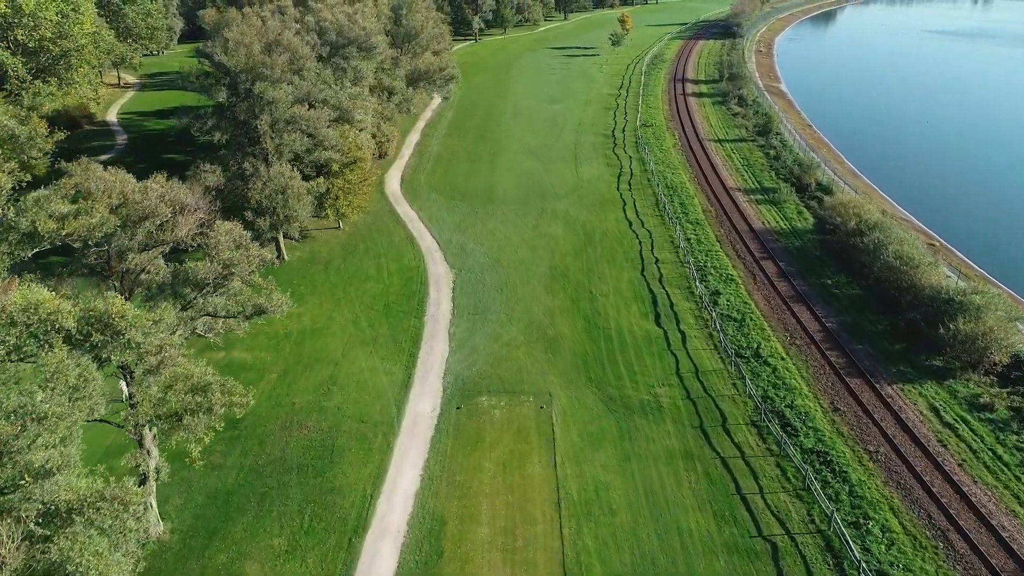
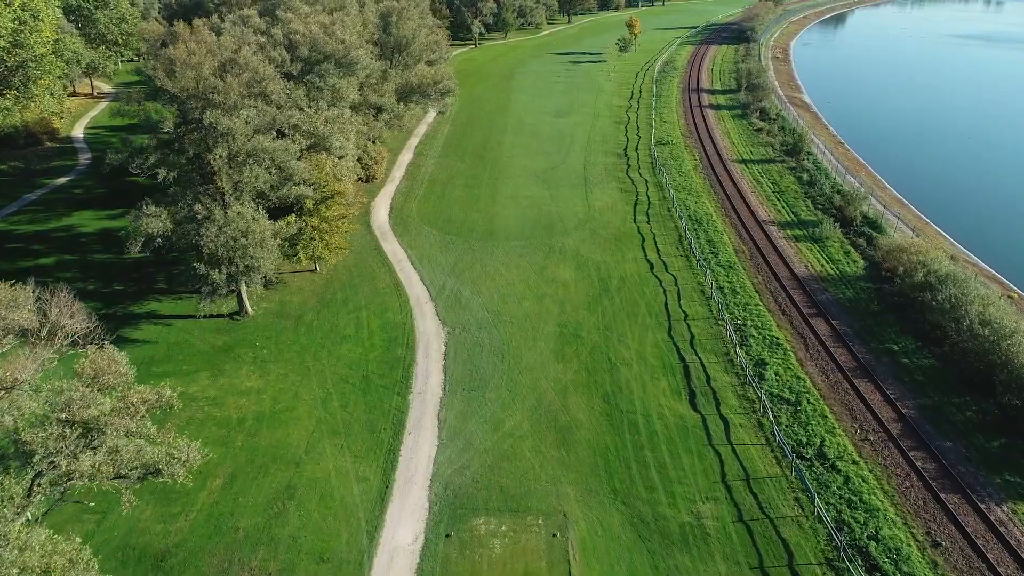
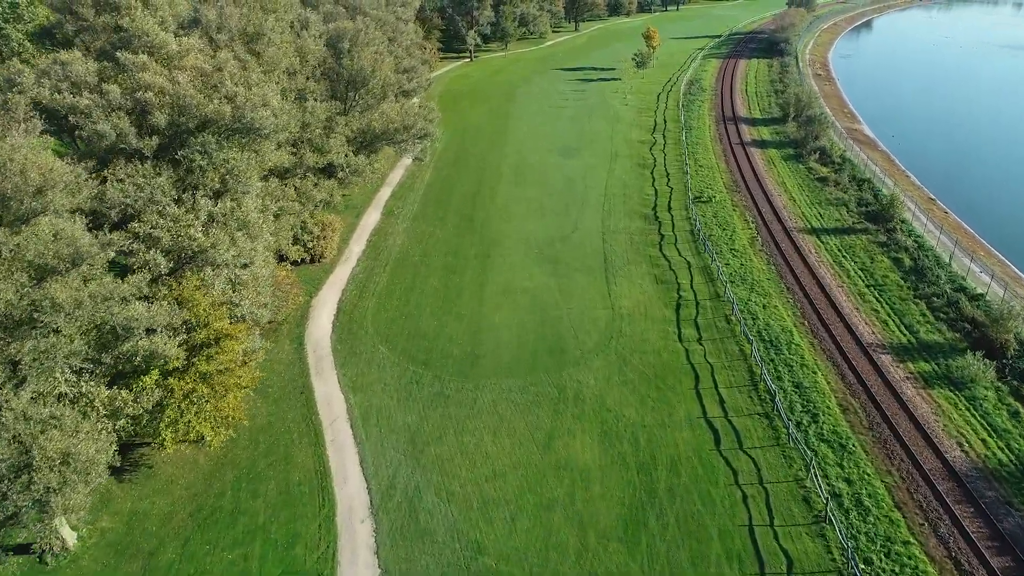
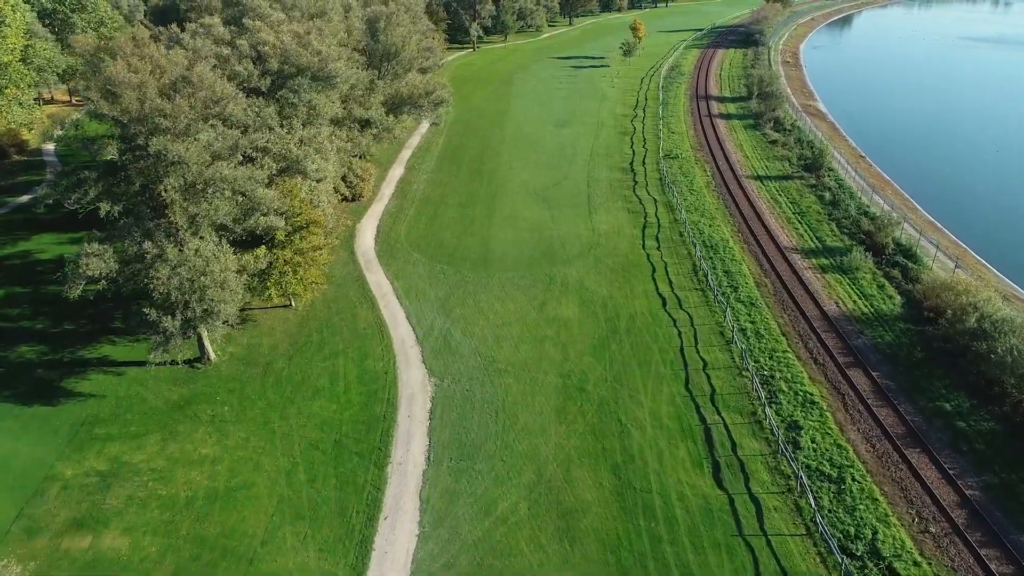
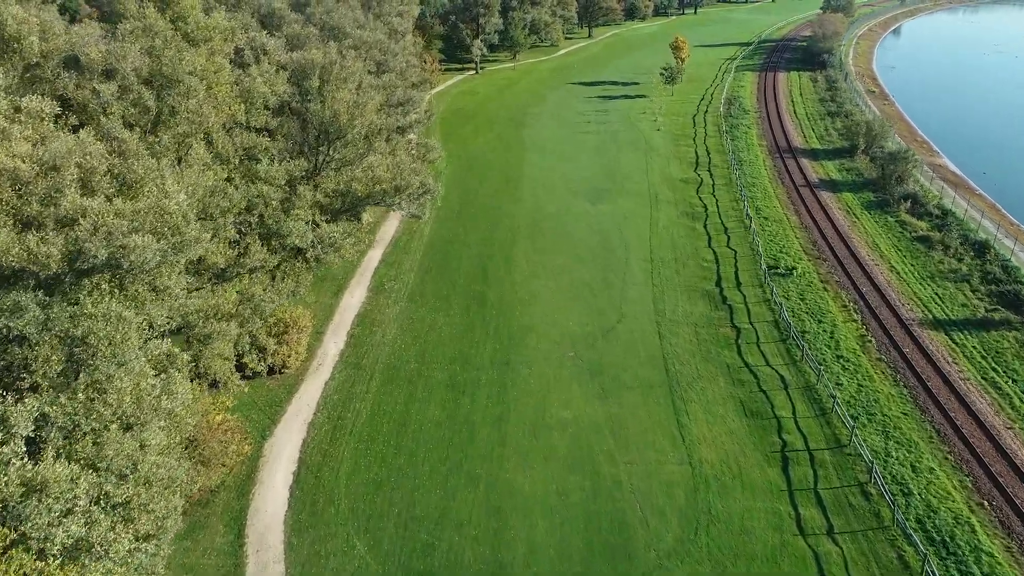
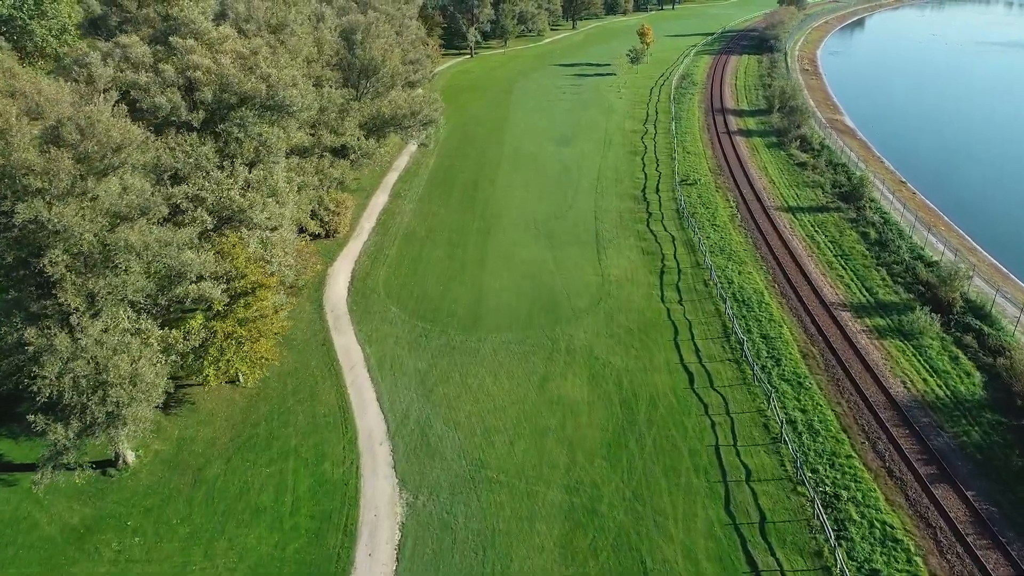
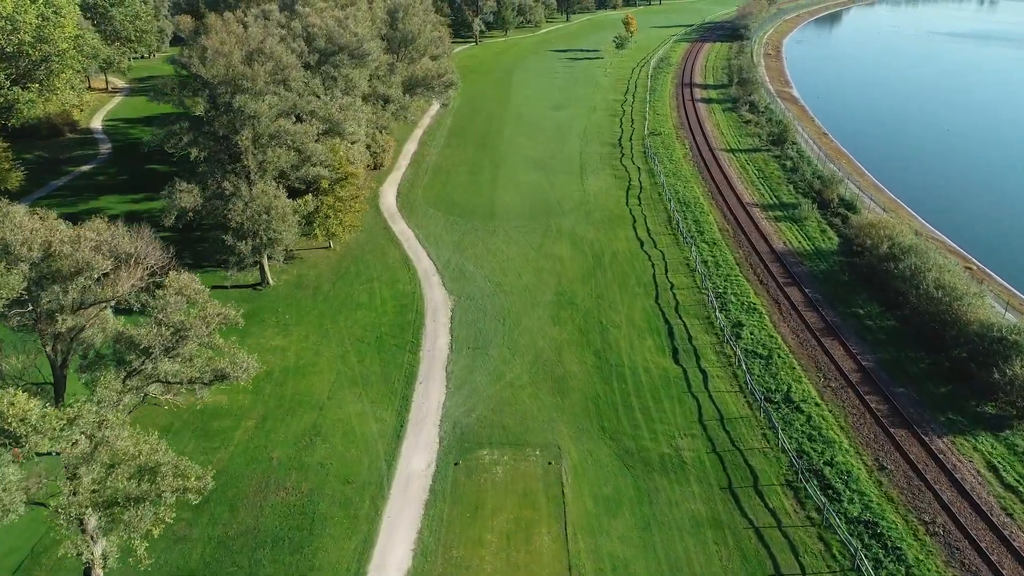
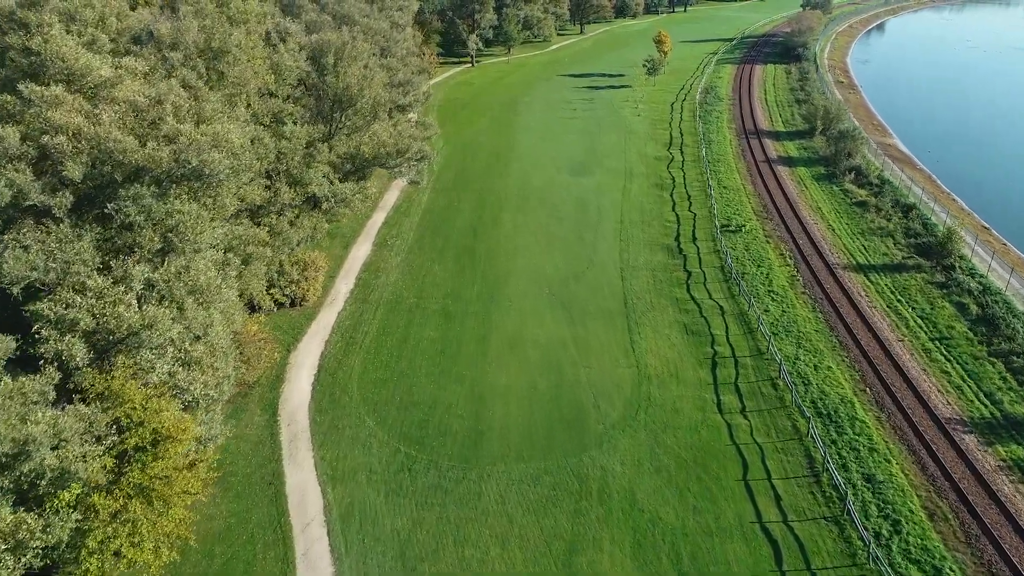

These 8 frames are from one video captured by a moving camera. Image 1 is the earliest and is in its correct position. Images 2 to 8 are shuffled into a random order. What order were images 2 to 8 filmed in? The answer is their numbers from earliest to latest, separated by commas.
7, 2, 4, 6, 3, 8, 5
